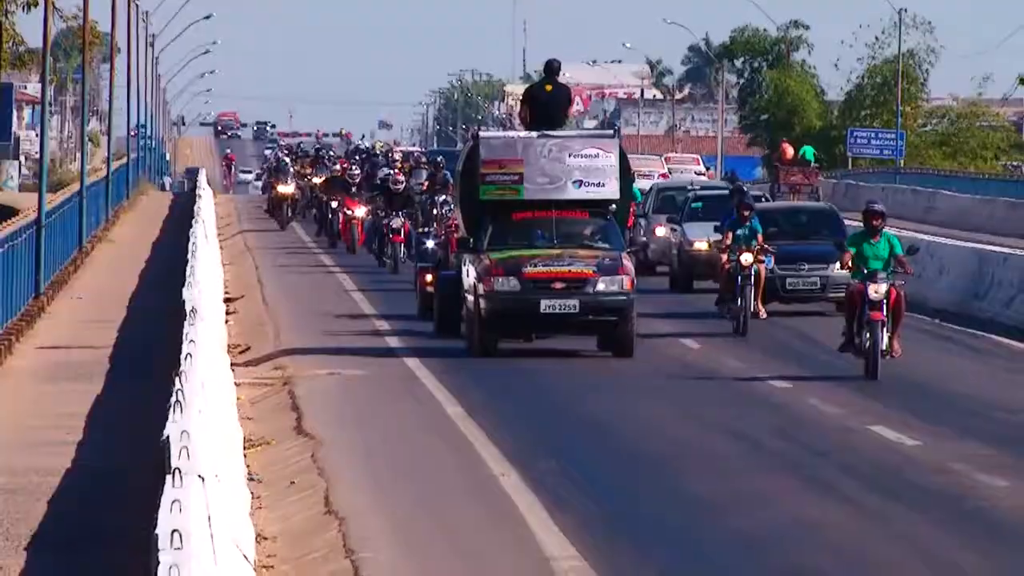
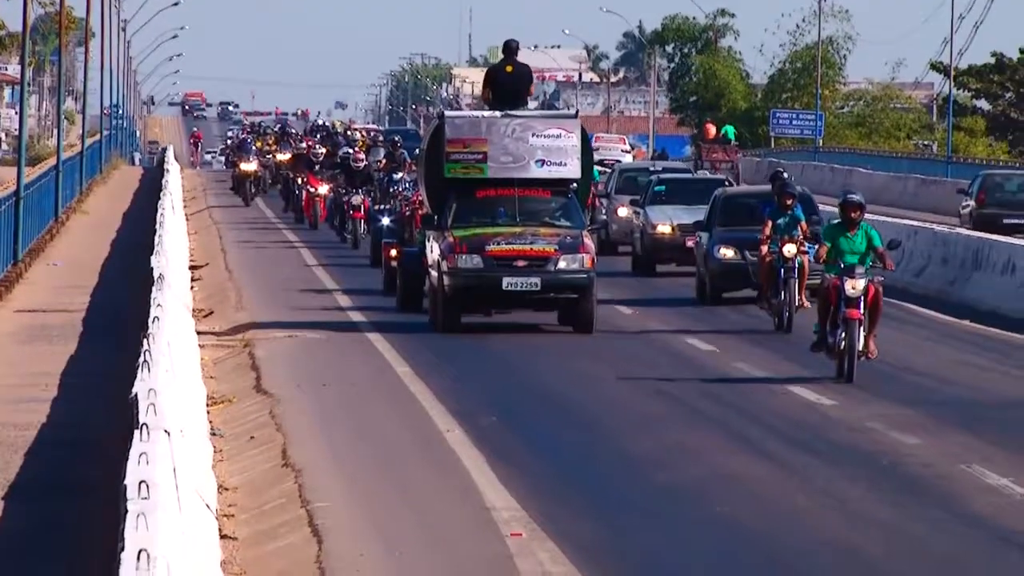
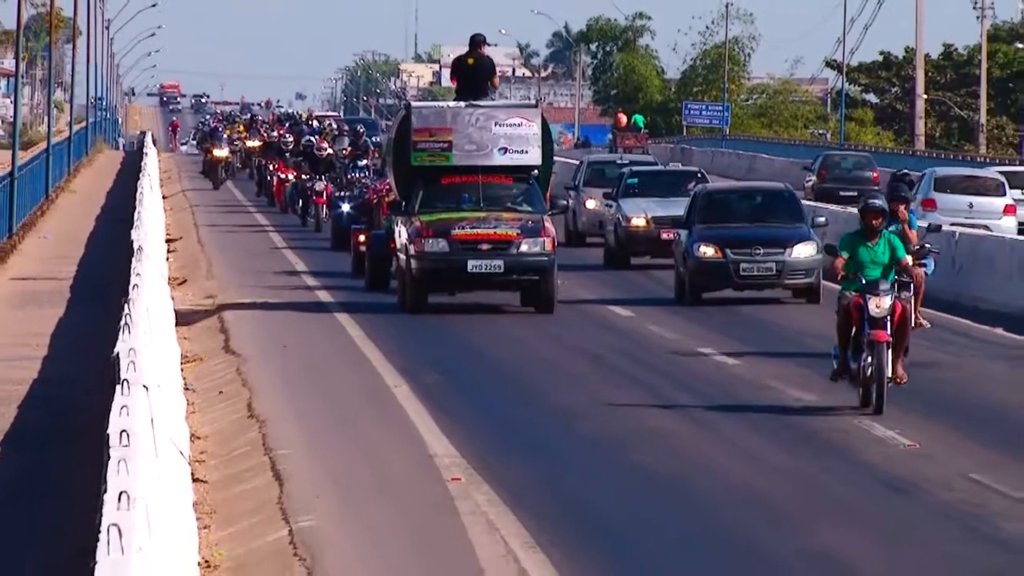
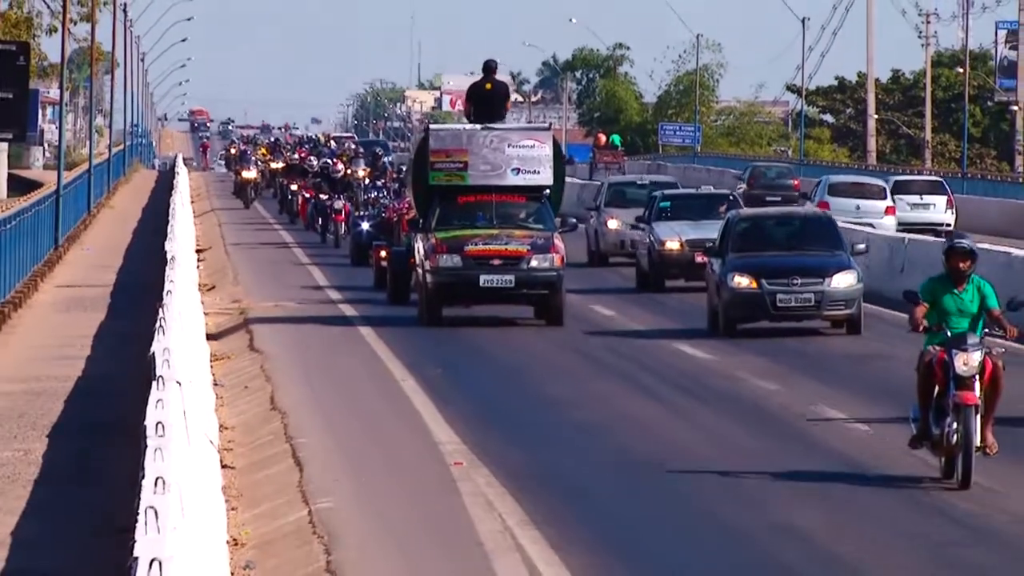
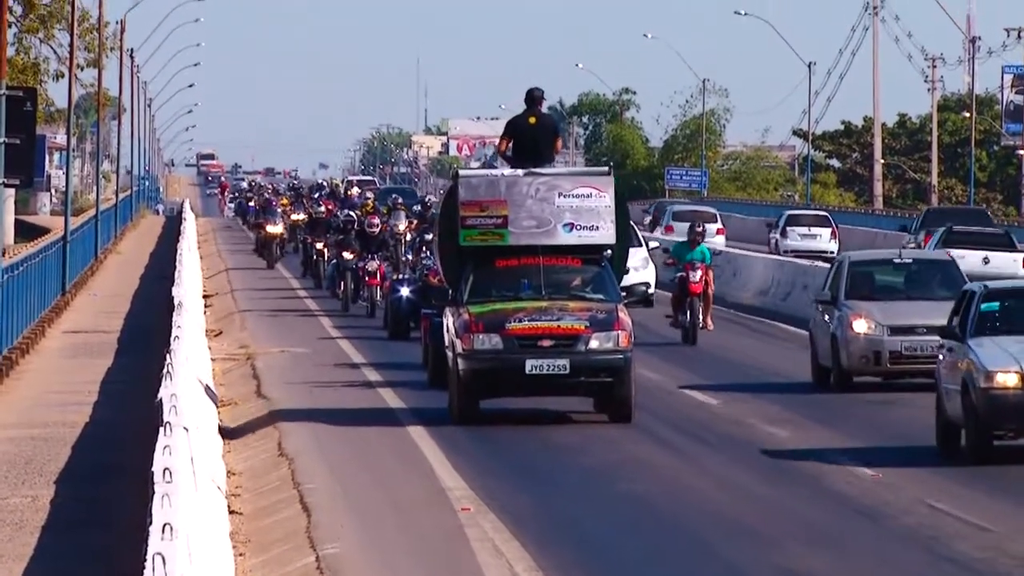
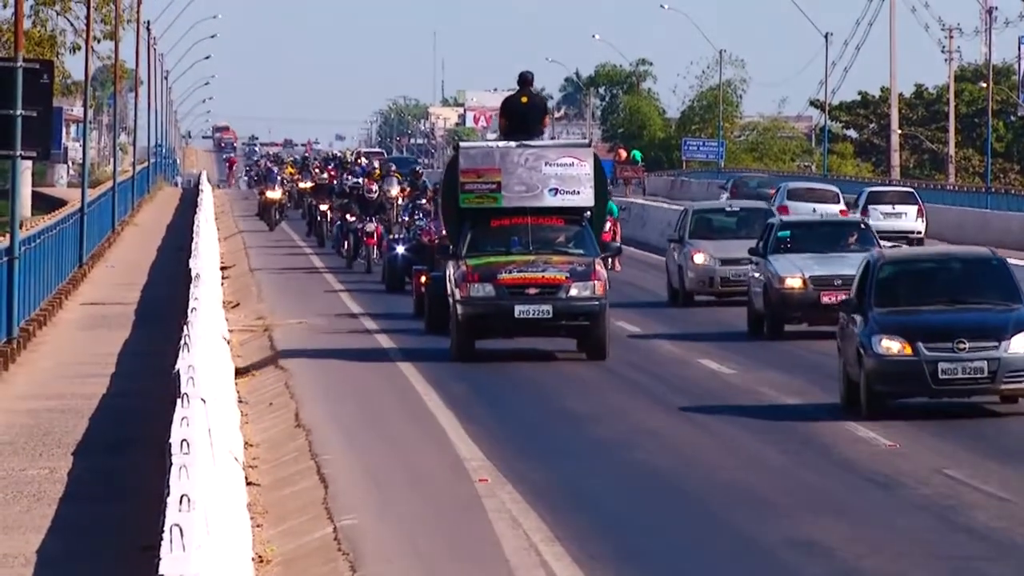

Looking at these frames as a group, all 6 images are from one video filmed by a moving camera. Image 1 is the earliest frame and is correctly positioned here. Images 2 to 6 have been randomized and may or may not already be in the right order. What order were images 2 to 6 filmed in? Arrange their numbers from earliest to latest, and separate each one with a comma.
2, 3, 4, 6, 5
